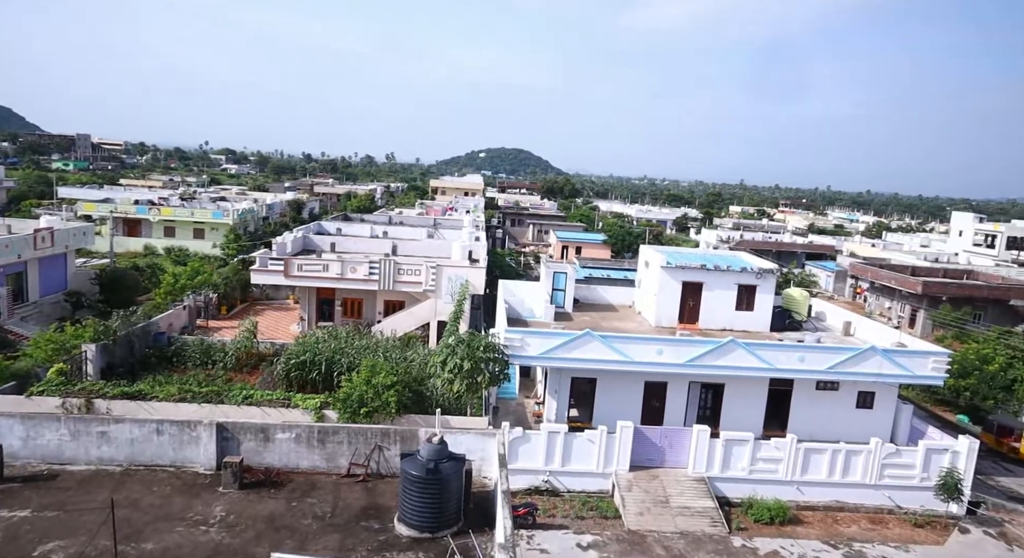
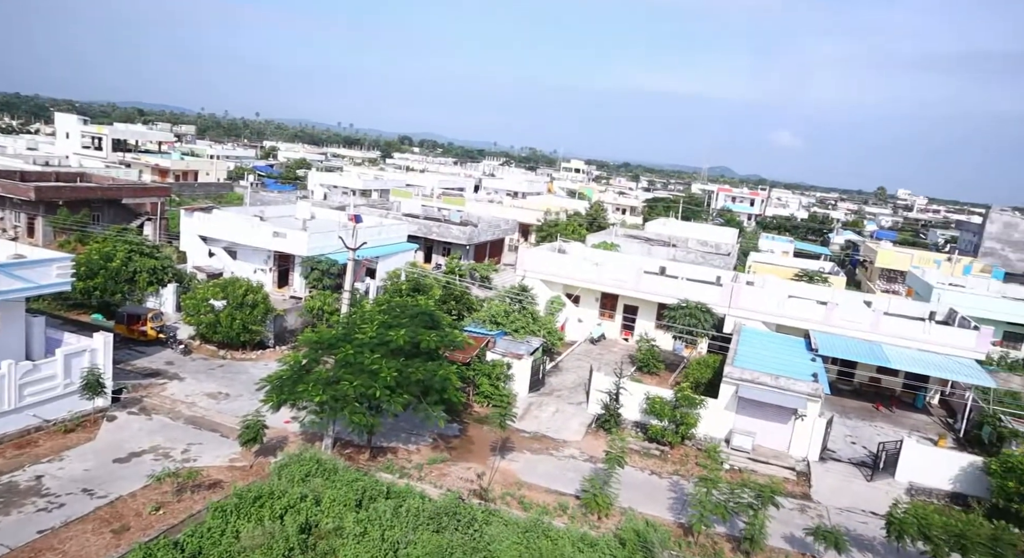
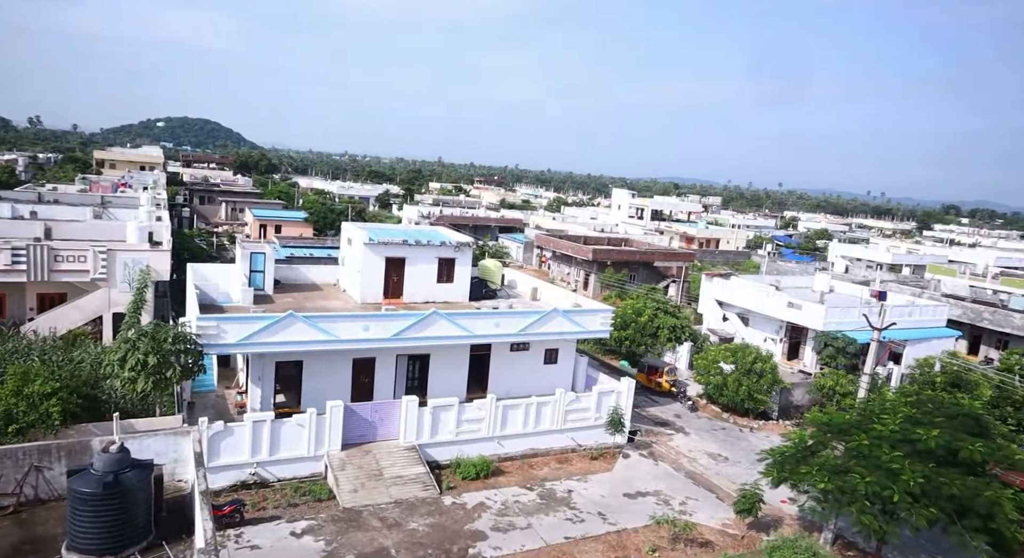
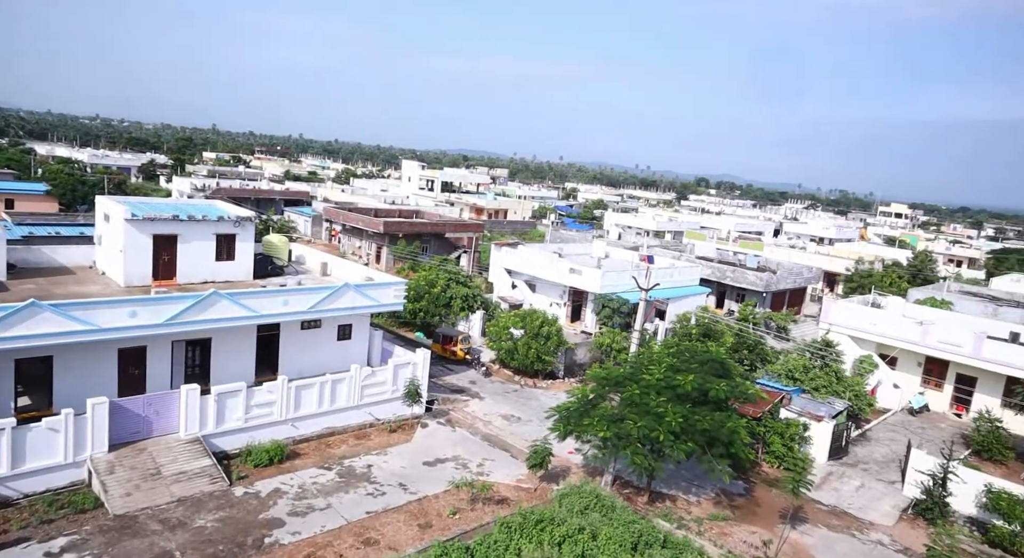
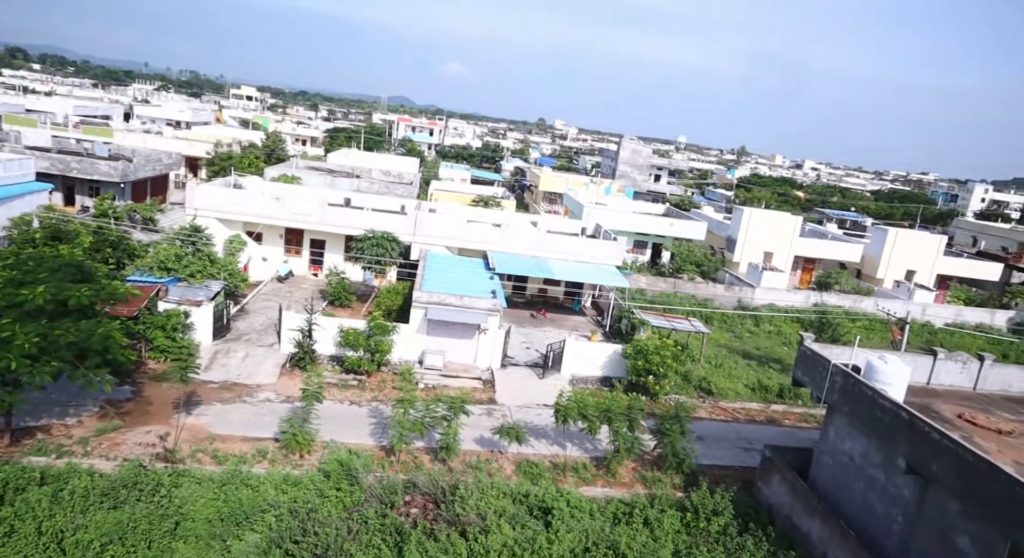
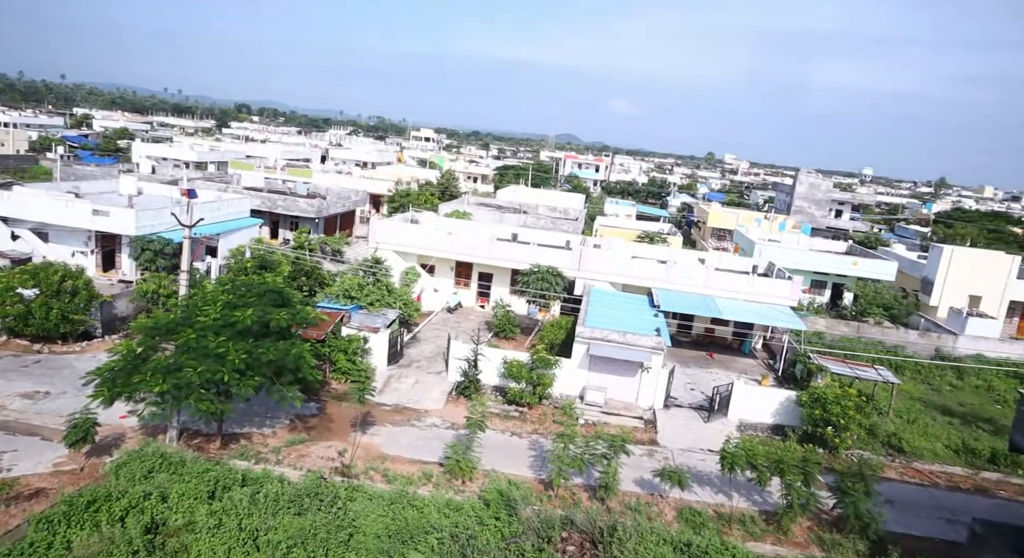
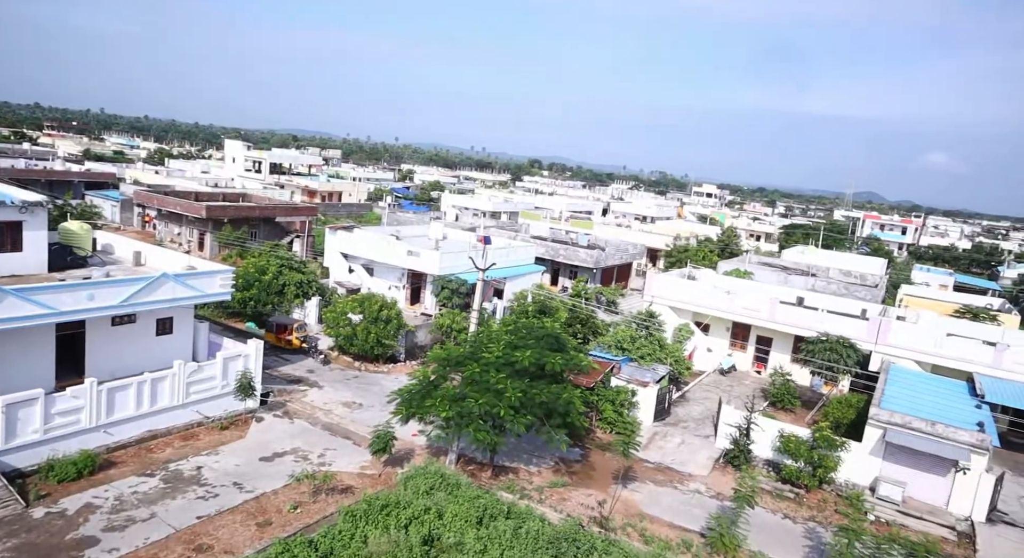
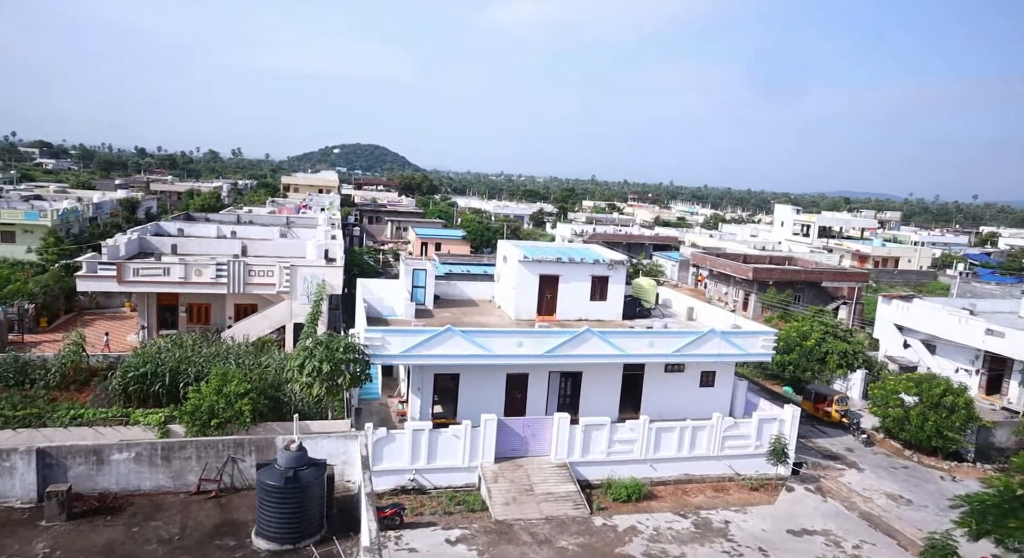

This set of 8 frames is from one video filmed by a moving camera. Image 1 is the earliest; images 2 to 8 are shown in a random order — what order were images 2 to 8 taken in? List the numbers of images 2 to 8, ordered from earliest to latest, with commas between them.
8, 3, 4, 7, 2, 6, 5
